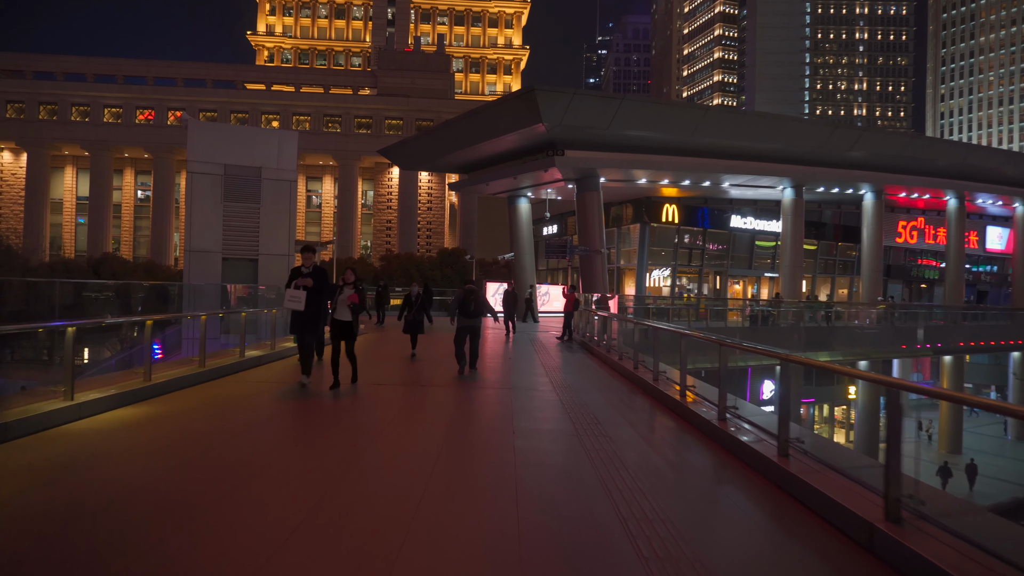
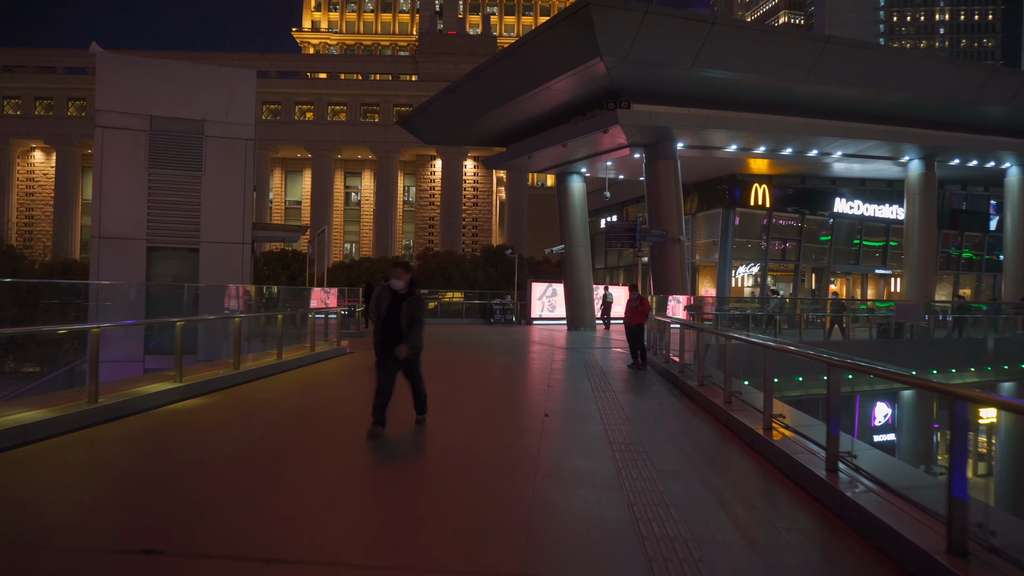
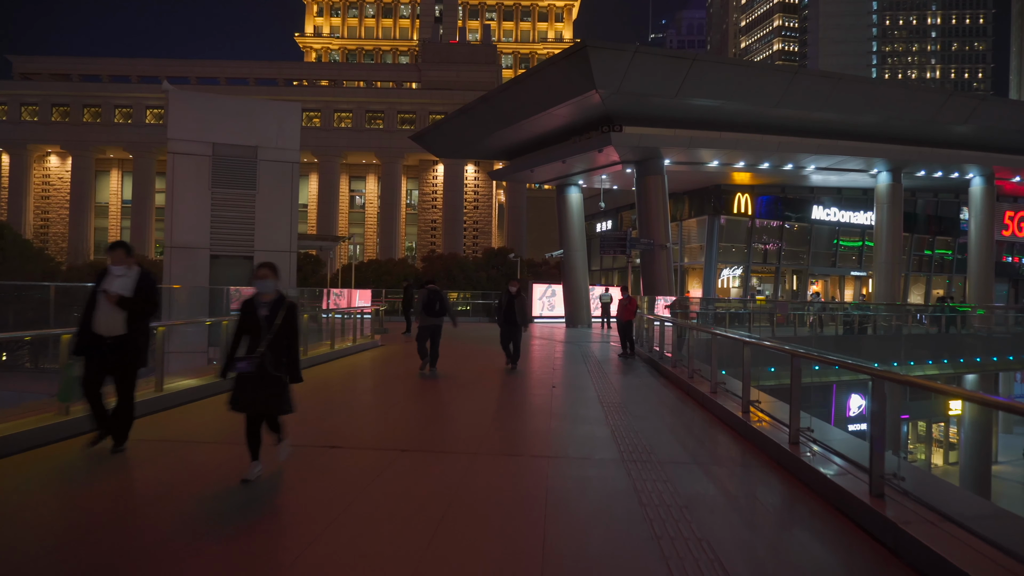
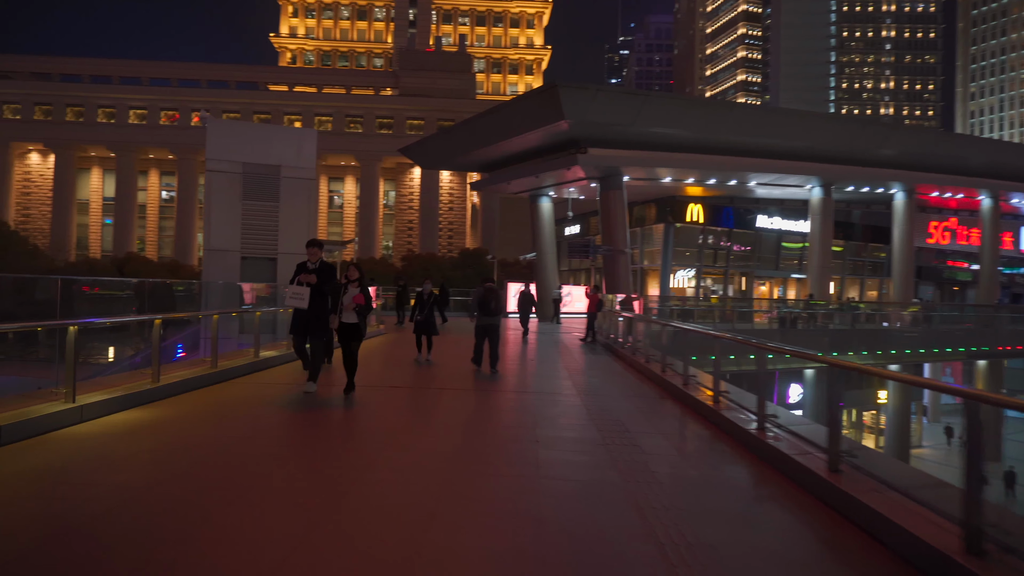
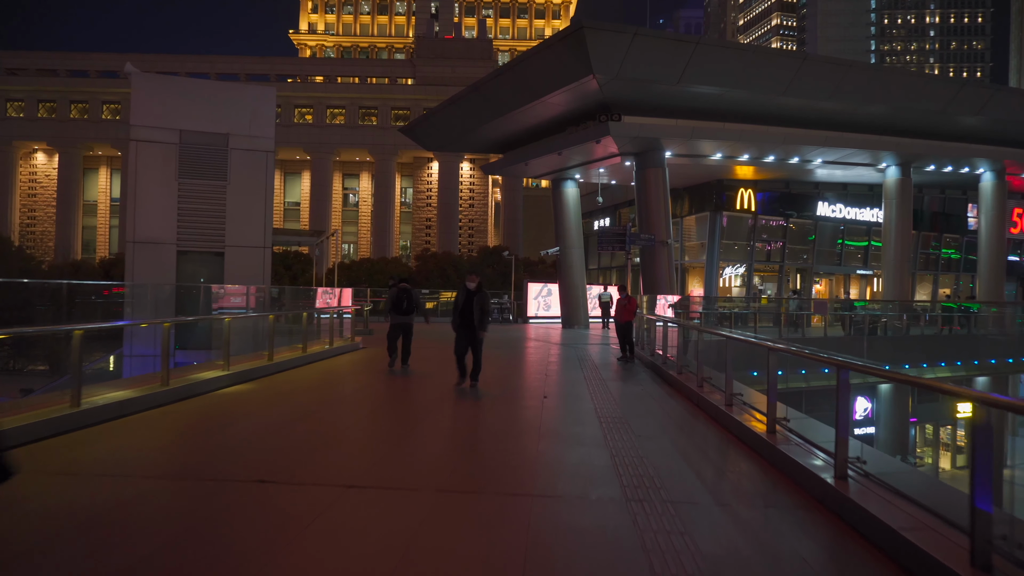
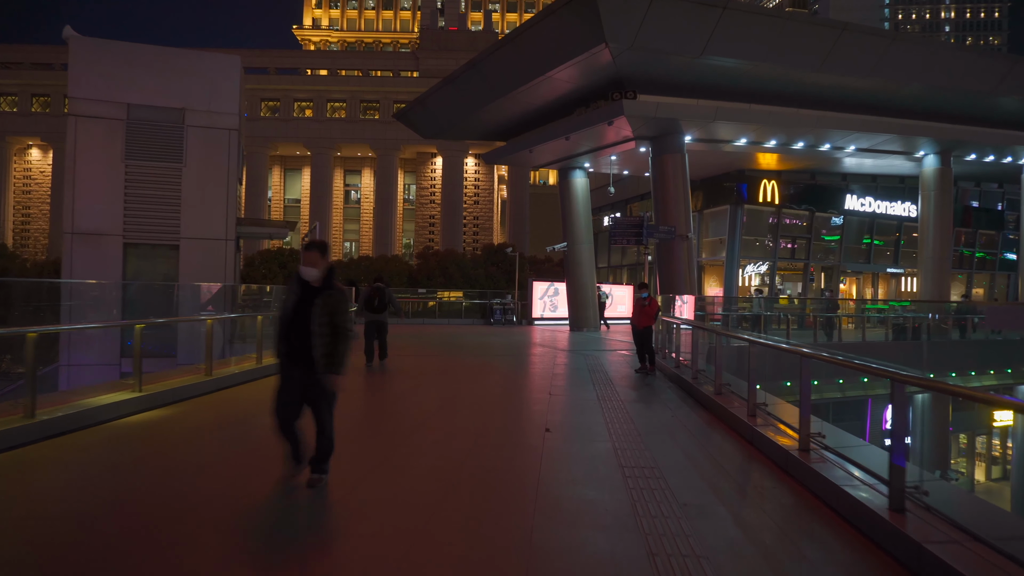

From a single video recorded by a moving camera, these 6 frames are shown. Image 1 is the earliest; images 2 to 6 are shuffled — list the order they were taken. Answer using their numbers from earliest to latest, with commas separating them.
4, 3, 5, 2, 6
